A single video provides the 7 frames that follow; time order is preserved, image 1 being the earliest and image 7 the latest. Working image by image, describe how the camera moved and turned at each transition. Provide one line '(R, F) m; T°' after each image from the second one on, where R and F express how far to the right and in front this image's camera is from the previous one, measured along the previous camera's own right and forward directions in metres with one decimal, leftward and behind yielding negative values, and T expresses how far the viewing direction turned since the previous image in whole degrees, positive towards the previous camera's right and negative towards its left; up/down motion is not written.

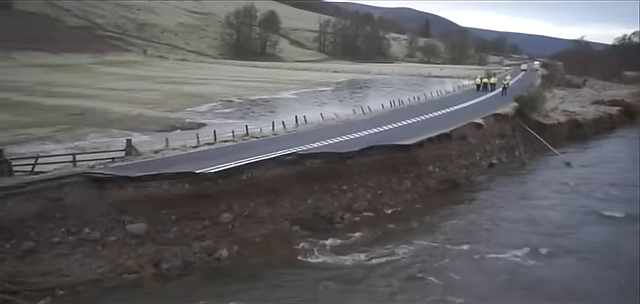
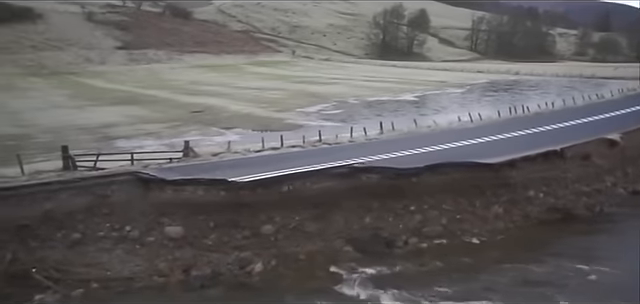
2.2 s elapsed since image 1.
(+1.0, +0.7) m; -19°
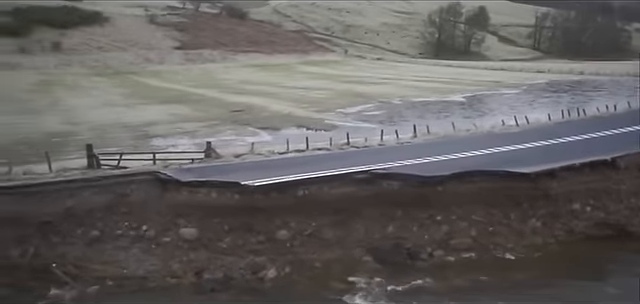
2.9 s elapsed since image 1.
(+0.4, +0.2) m; -7°
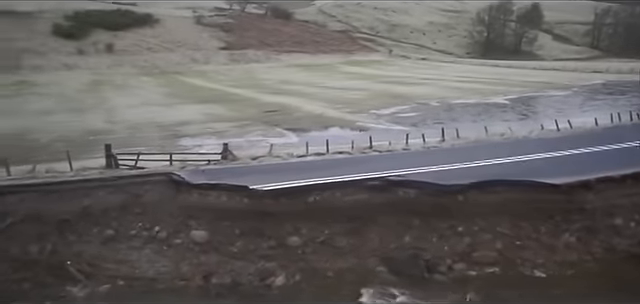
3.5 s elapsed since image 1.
(+0.3, +0.2) m; -6°
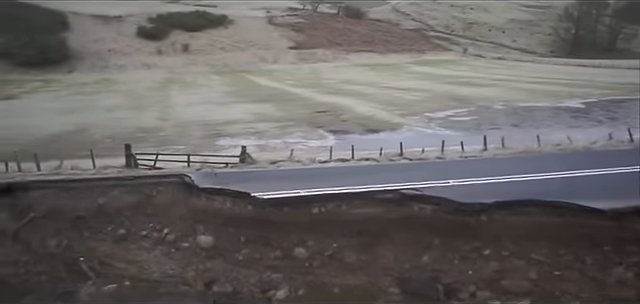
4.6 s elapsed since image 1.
(+0.6, +0.4) m; -9°
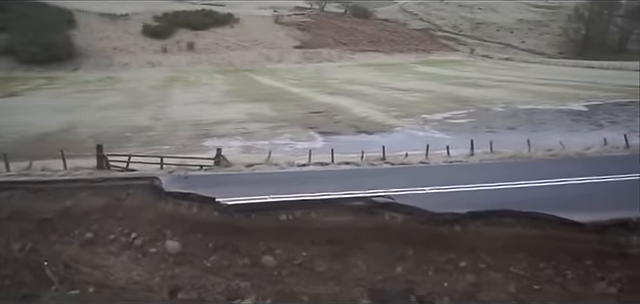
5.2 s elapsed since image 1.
(+0.4, +0.2) m; -1°
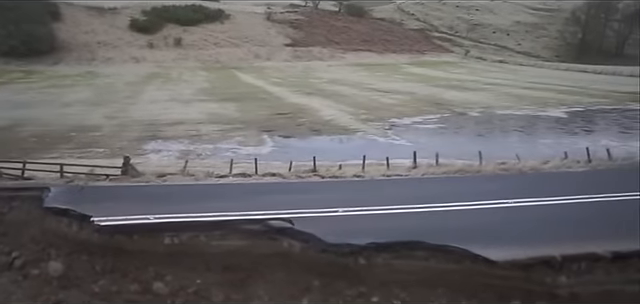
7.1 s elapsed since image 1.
(+0.8, +0.5) m; 0°
